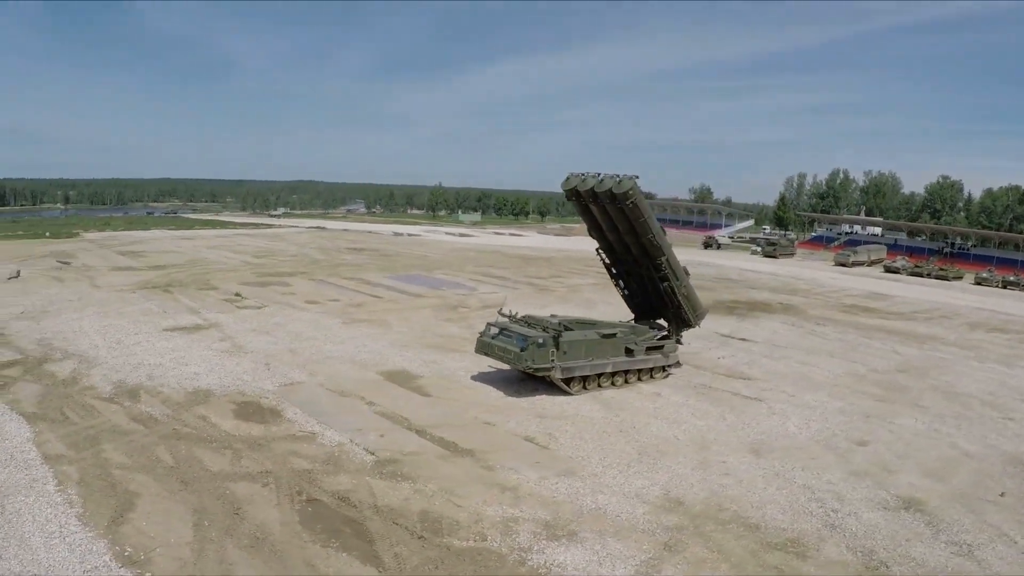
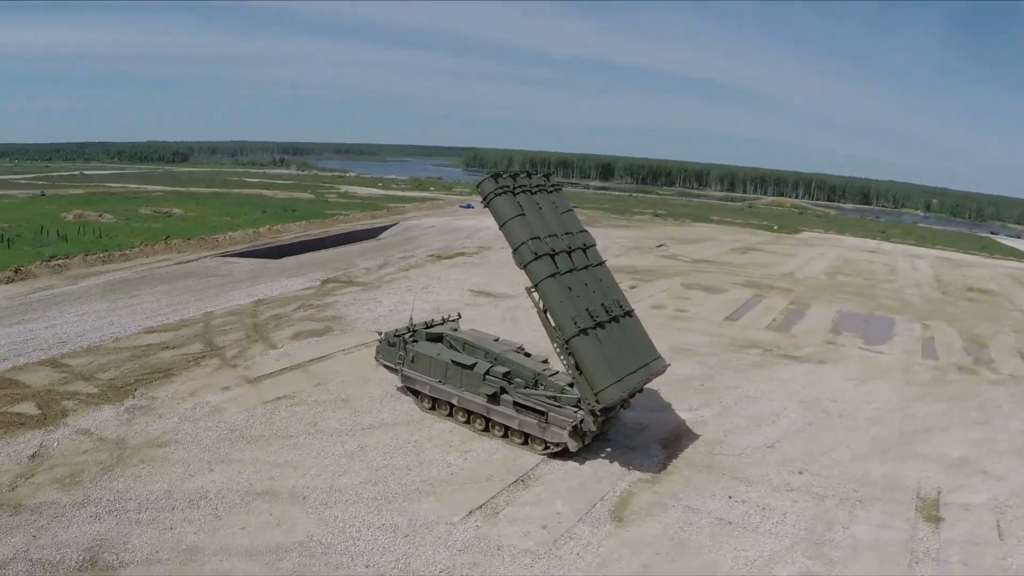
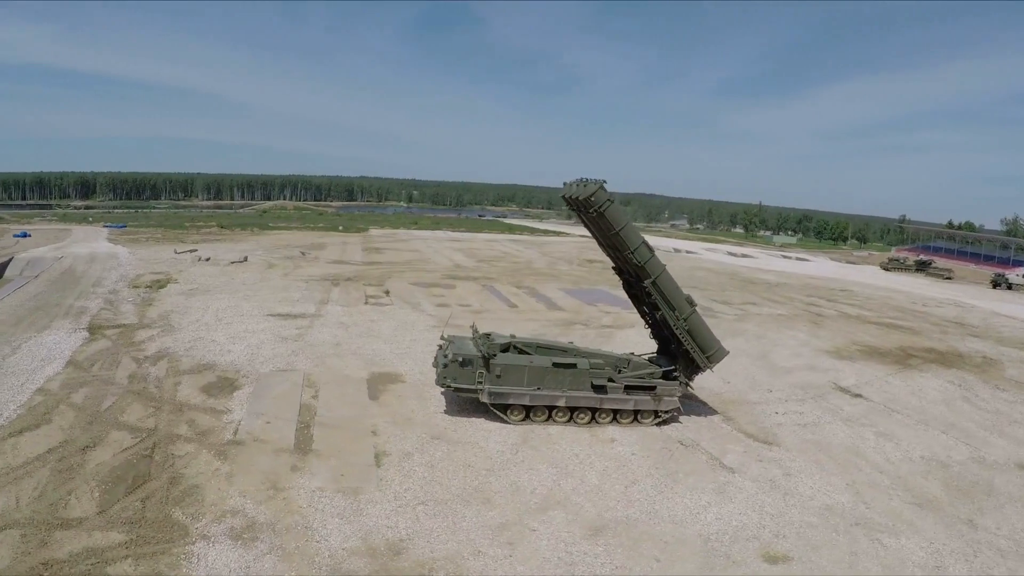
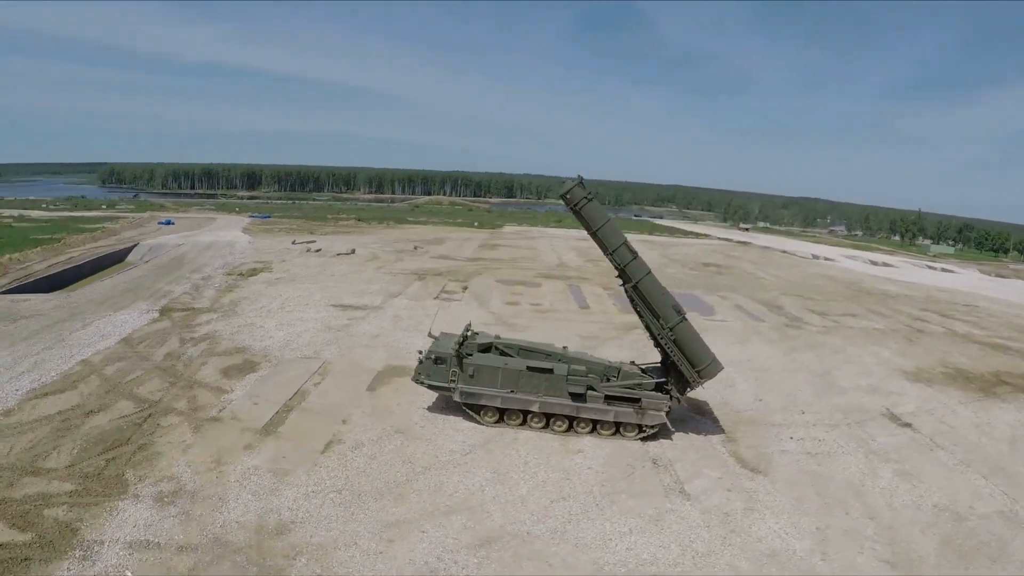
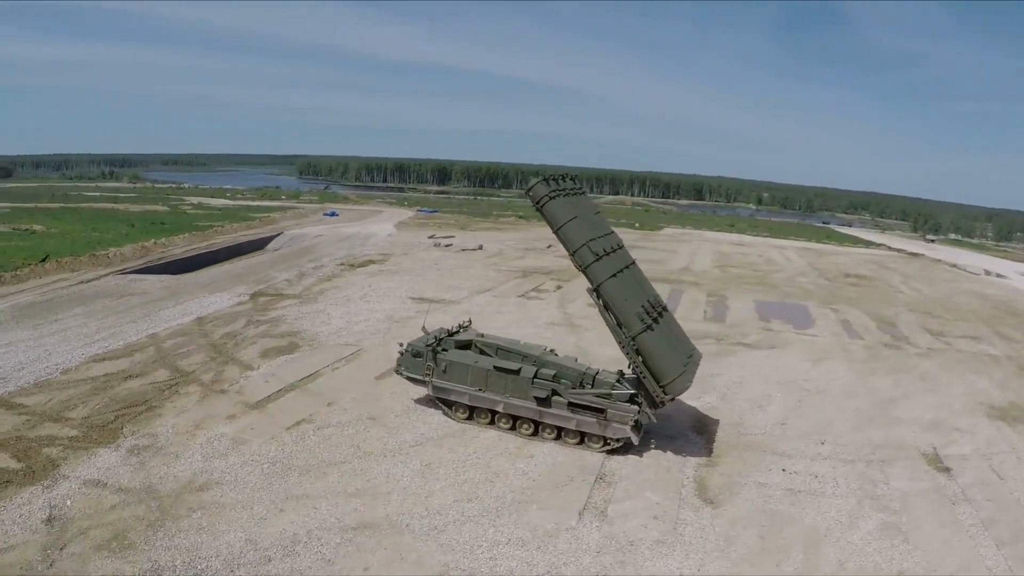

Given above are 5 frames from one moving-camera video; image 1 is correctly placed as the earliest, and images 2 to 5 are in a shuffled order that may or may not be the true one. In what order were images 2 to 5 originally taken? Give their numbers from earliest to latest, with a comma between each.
3, 4, 5, 2
